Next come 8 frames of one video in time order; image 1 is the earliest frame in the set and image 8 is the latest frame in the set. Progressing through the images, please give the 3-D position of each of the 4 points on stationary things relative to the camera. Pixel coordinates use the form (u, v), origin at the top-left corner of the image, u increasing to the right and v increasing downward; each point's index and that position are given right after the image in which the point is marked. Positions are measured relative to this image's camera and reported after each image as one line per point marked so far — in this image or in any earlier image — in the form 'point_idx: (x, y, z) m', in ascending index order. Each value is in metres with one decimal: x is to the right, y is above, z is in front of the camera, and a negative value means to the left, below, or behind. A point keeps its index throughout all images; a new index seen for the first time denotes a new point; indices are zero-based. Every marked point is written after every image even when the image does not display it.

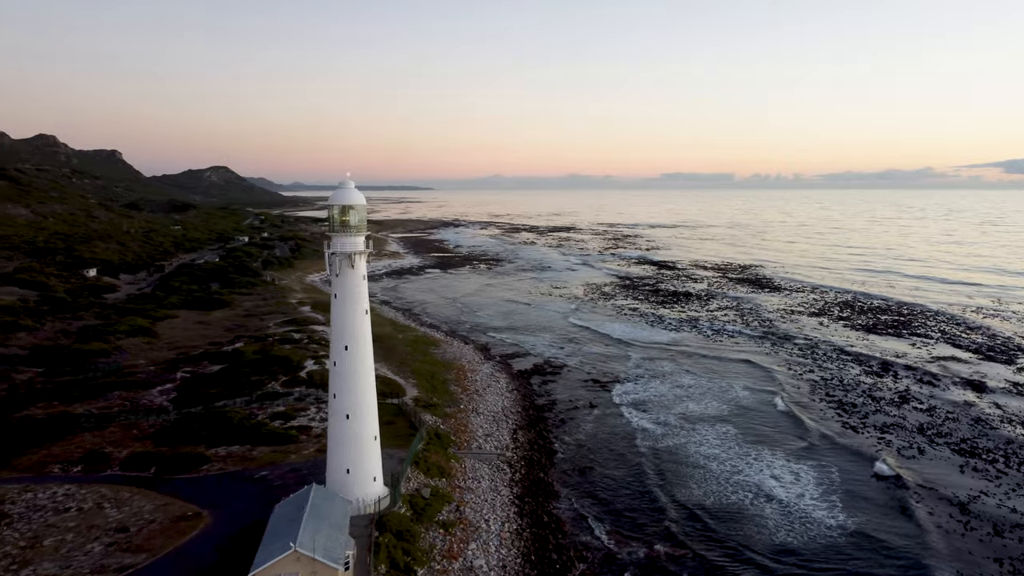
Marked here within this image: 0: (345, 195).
0: (-4.0, +2.3, +19.7) m
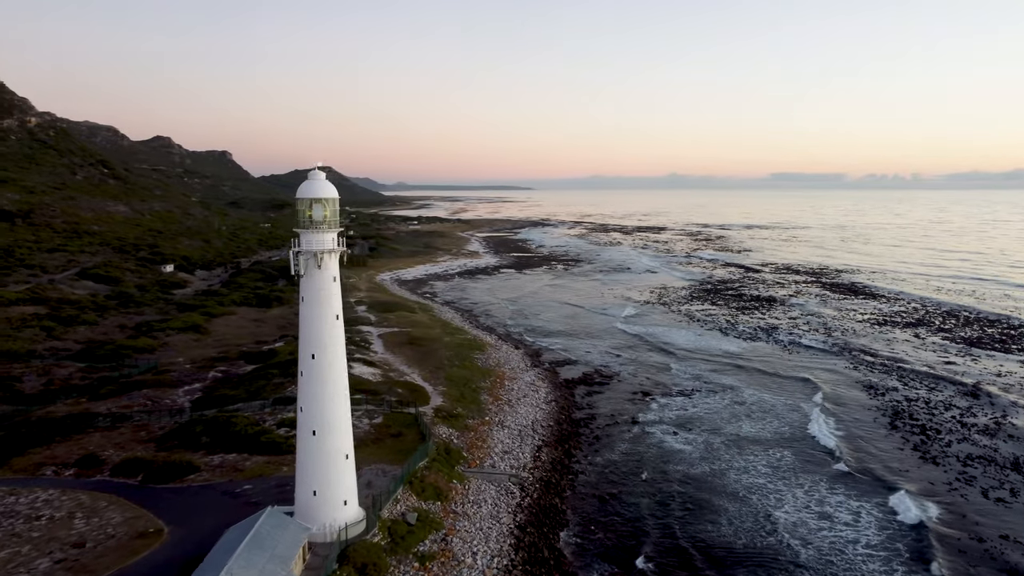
0: (-4.3, +2.2, +17.8) m
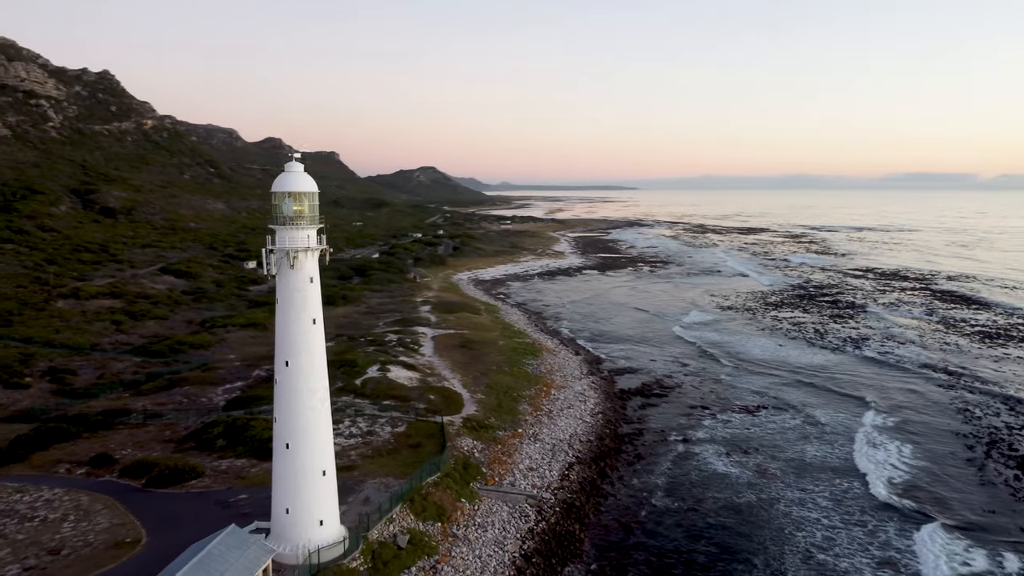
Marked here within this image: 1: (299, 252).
0: (-4.5, +2.2, +16.4) m
1: (-4.3, +0.7, +16.4) m
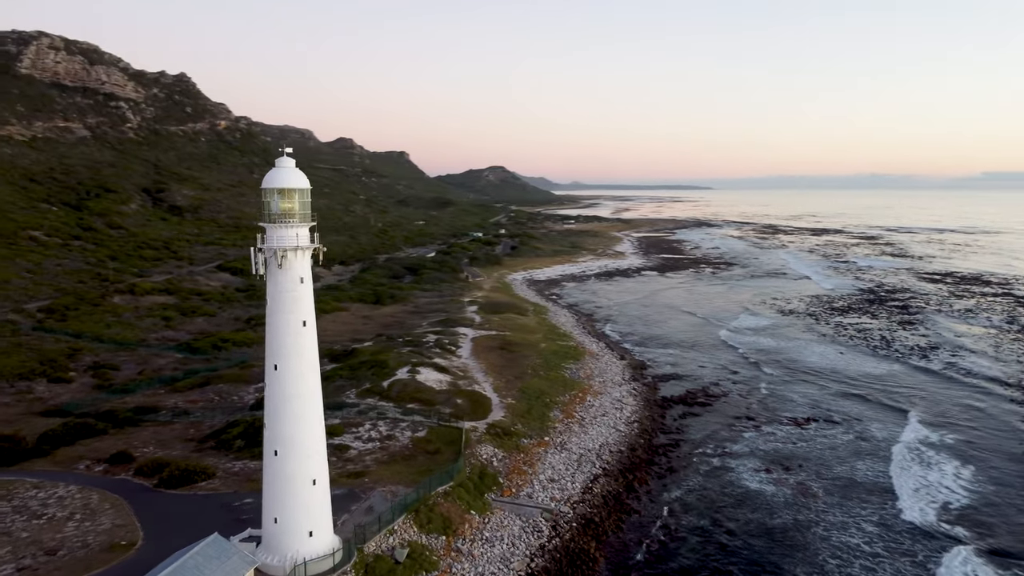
0: (-4.5, +2.2, +15.8) m
1: (-4.4, +0.7, +15.7) m
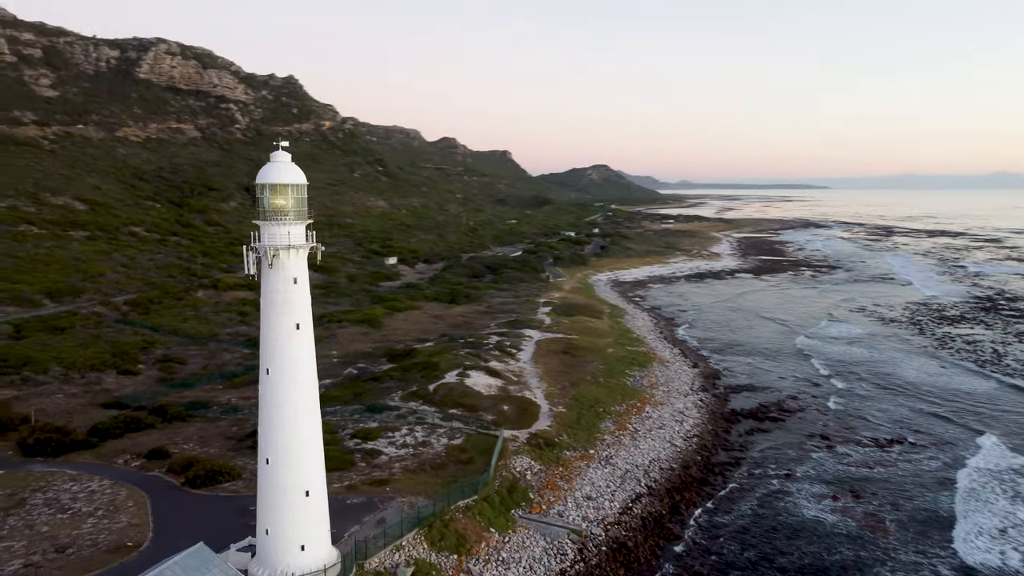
0: (-4.4, +2.2, +15.0) m
1: (-4.3, +0.7, +14.9) m
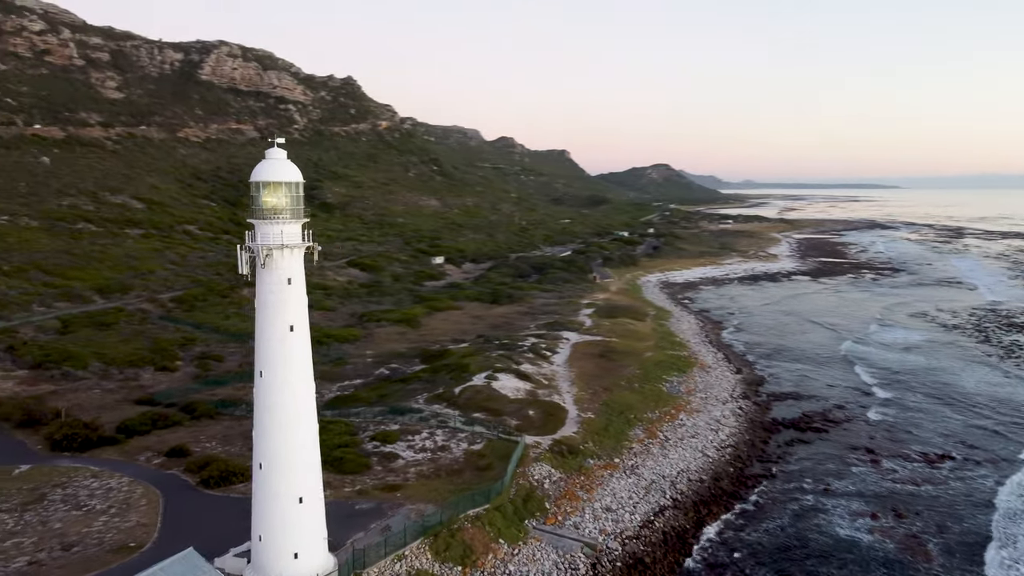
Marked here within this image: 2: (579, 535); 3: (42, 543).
0: (-4.4, +2.2, +14.6) m
1: (-4.3, +0.7, +14.5) m
2: (+1.6, -5.9, +19.5) m
3: (-10.4, -5.6, +17.9) m
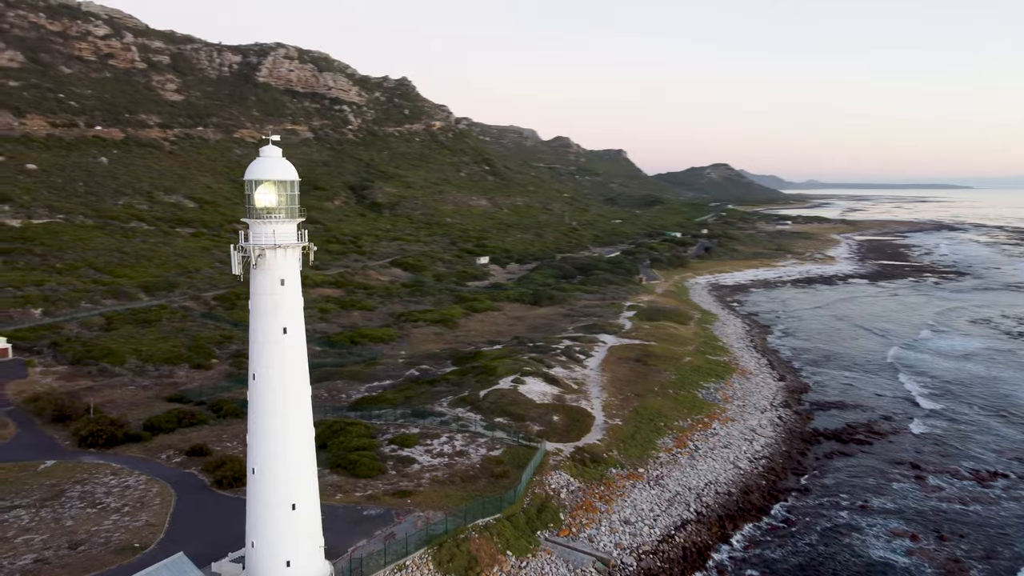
0: (-4.4, +2.1, +14.2) m
1: (-4.3, +0.7, +14.1) m
2: (+1.9, -6.0, +18.7) m
3: (-10.2, -5.6, +18.0) m
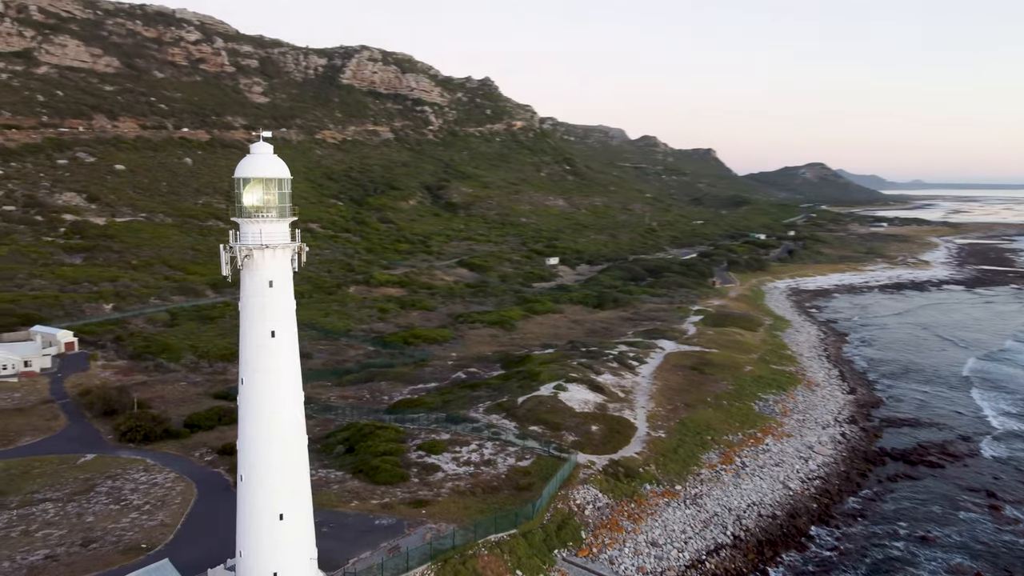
0: (-4.5, +2.1, +13.7) m
1: (-4.4, +0.7, +13.6) m
2: (+2.2, -6.1, +17.5) m
3: (-9.9, -5.5, +18.1) m
